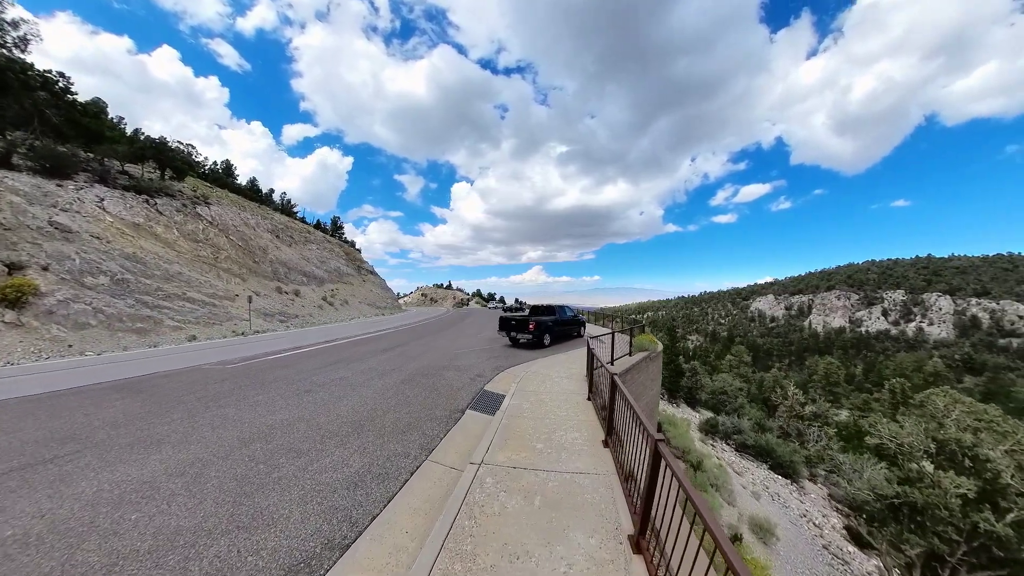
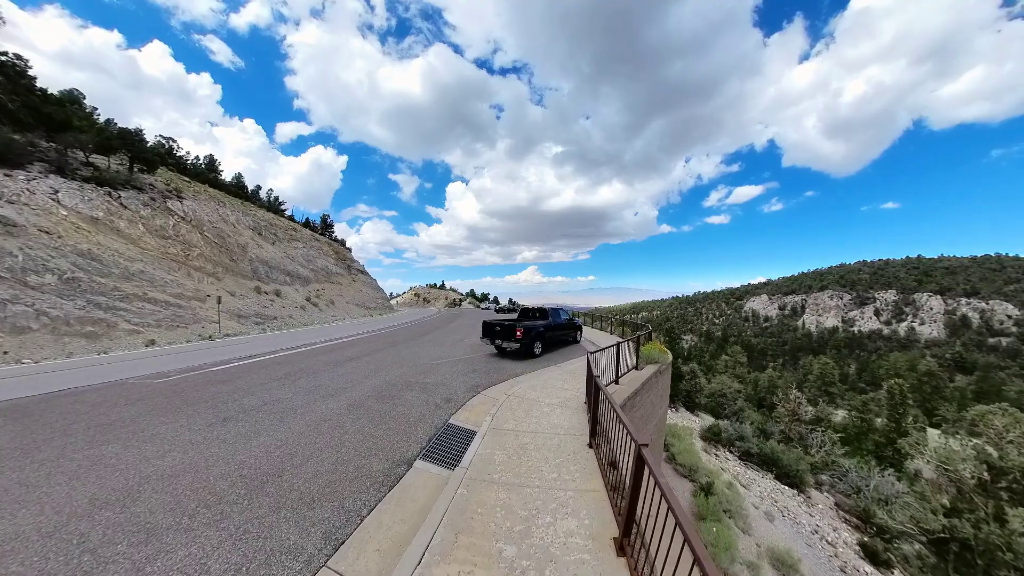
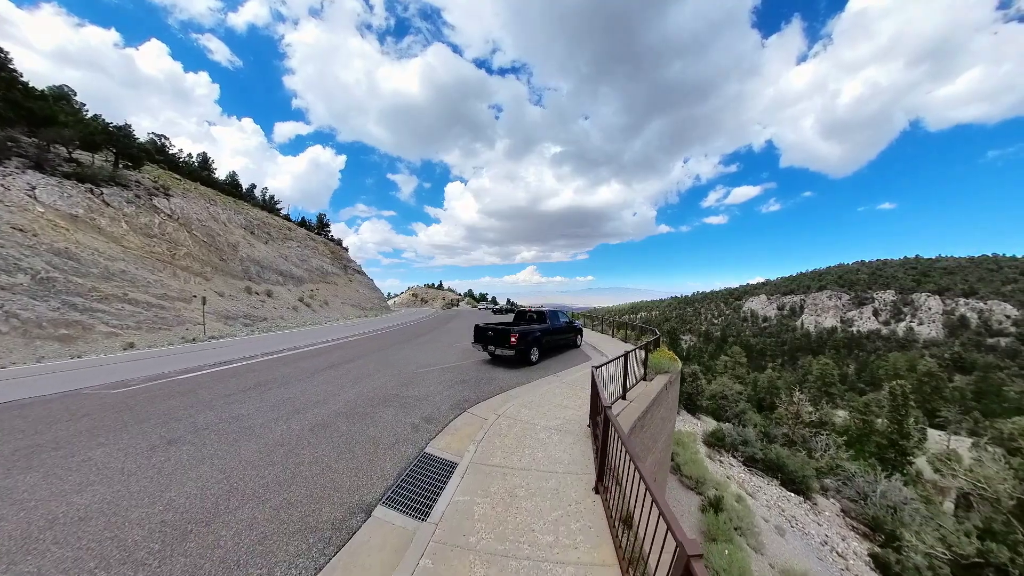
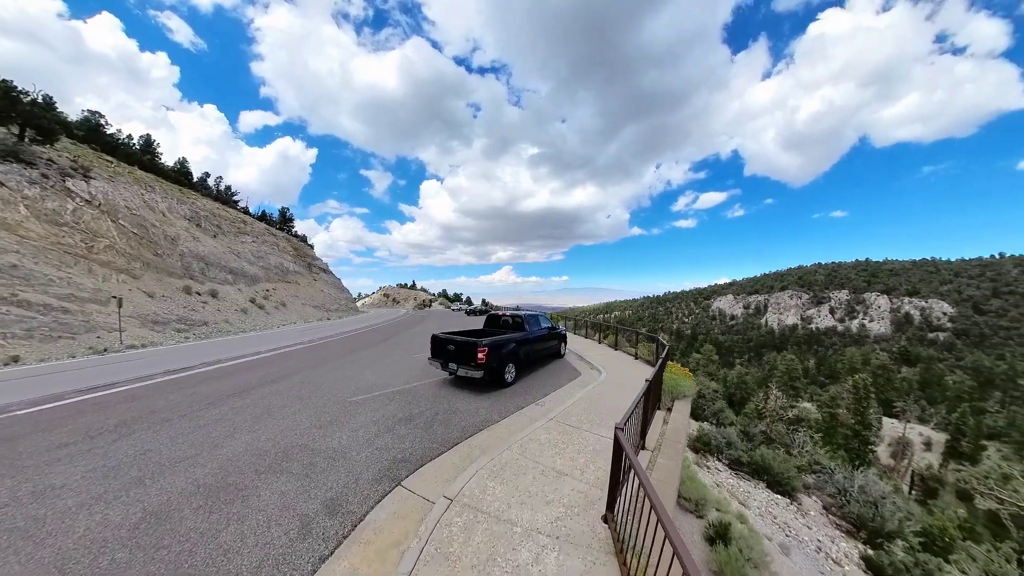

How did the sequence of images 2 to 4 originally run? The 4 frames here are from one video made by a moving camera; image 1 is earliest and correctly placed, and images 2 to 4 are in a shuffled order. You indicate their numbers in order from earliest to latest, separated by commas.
2, 3, 4
